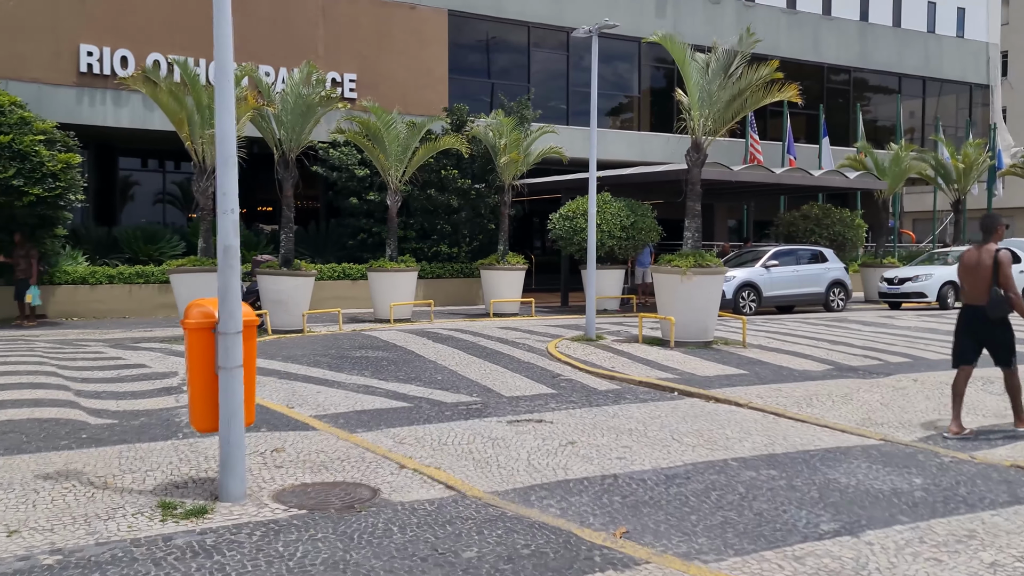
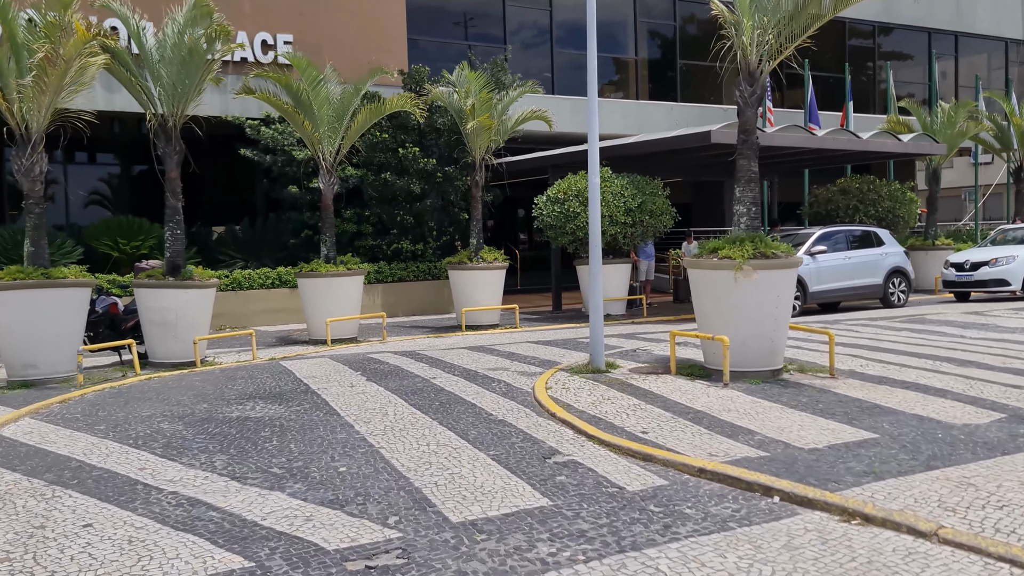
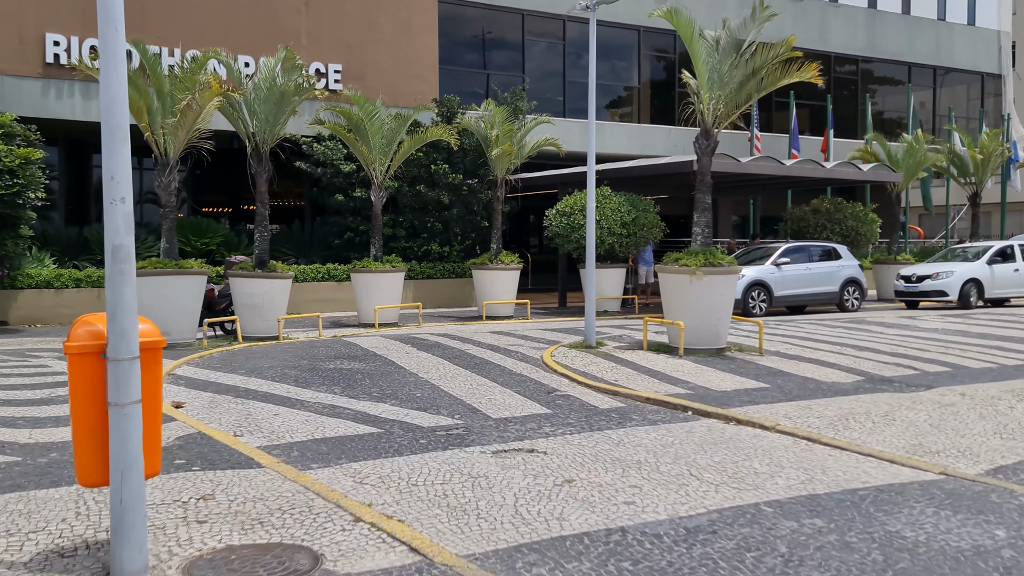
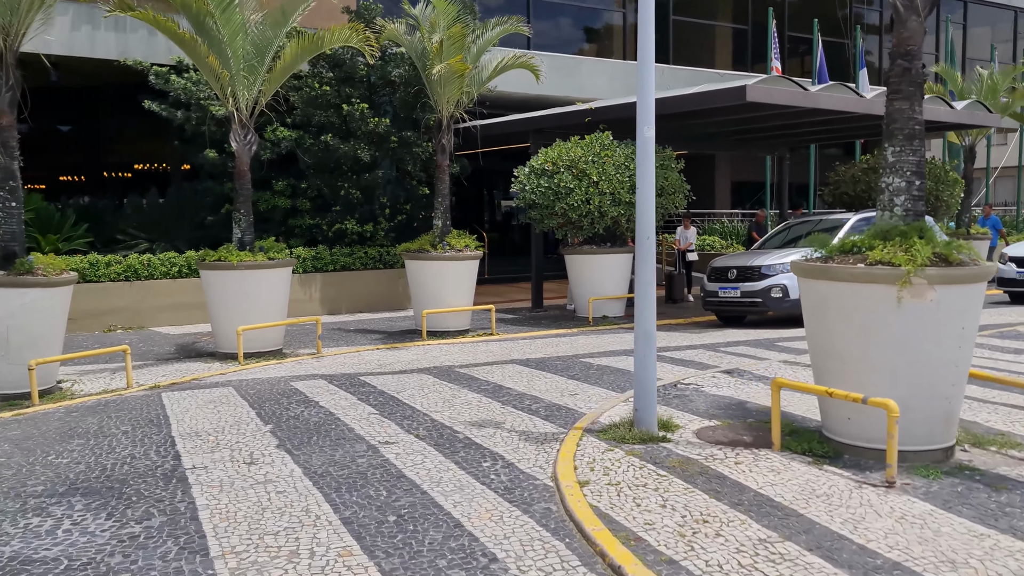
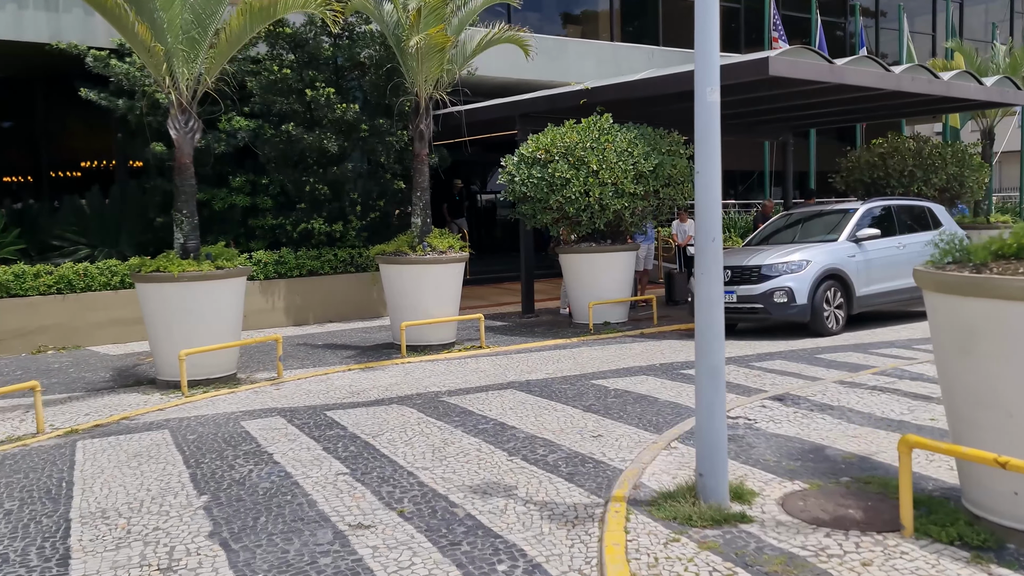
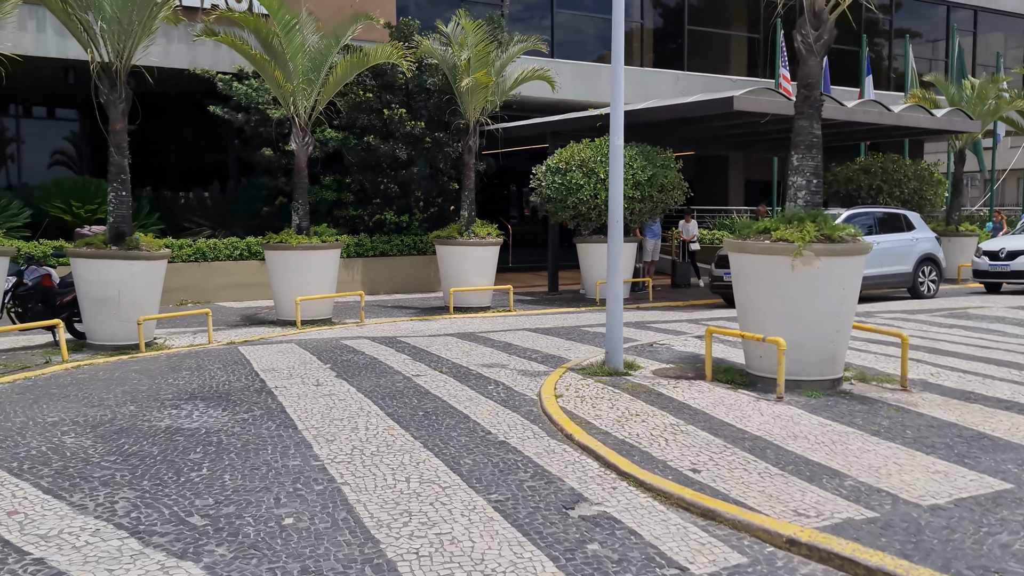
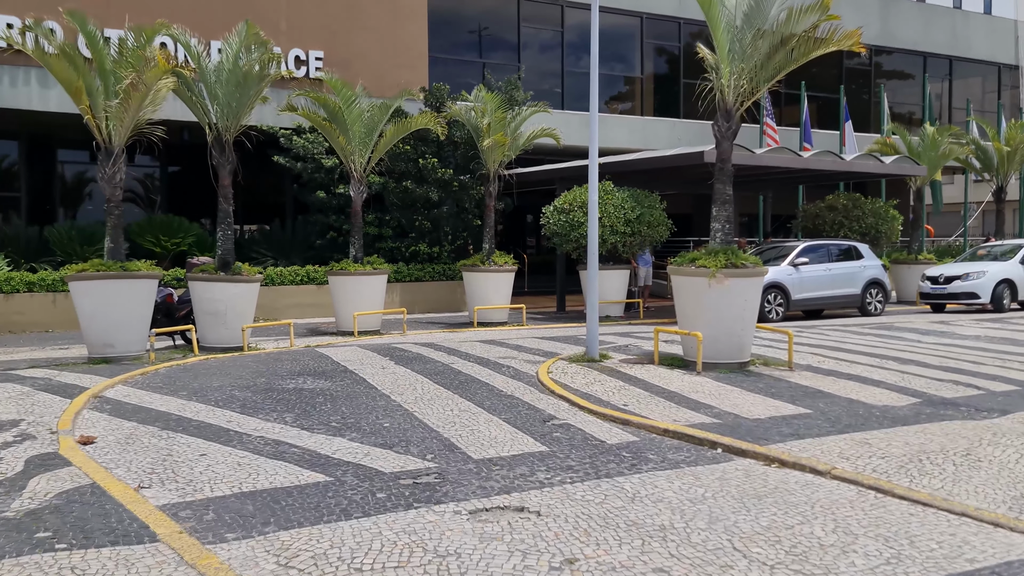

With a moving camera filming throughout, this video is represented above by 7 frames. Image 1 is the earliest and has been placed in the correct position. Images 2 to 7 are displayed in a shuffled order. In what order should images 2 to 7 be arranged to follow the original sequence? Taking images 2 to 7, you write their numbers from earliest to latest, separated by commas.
3, 7, 2, 6, 4, 5
